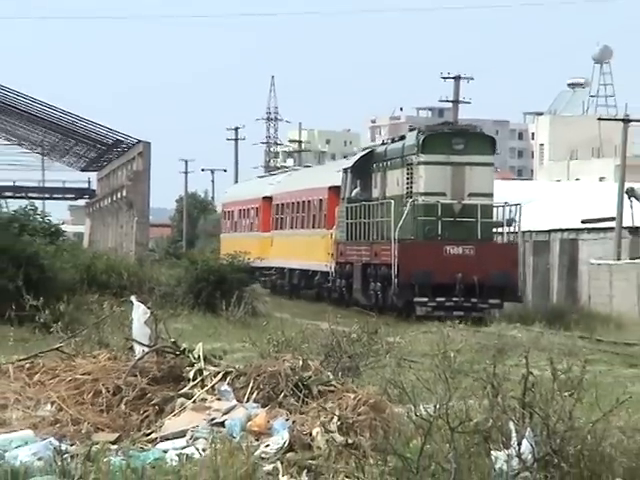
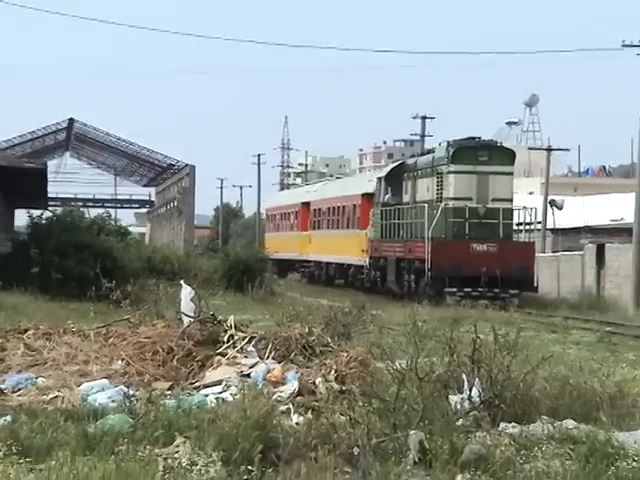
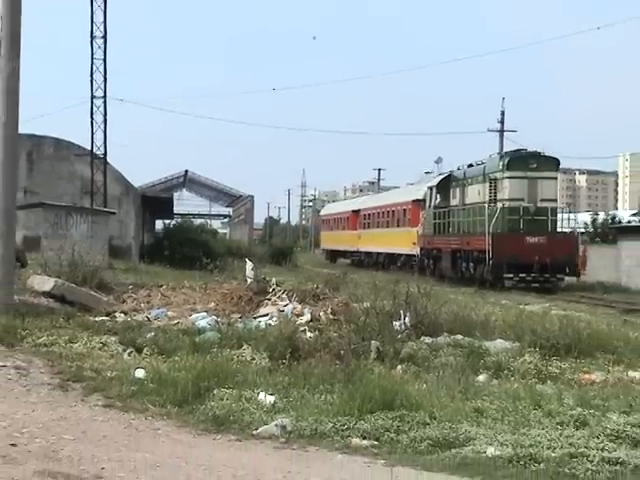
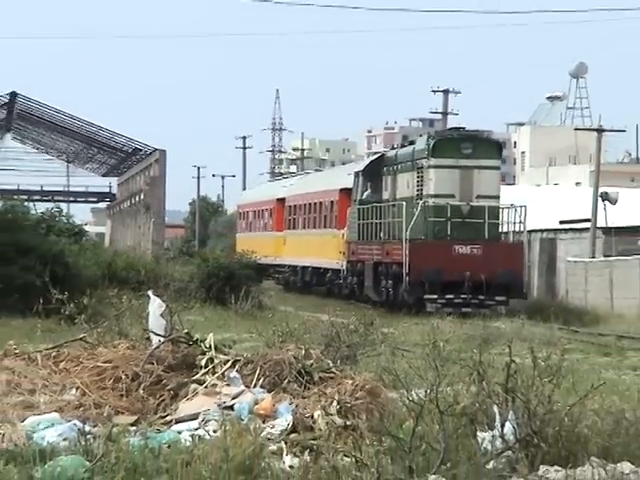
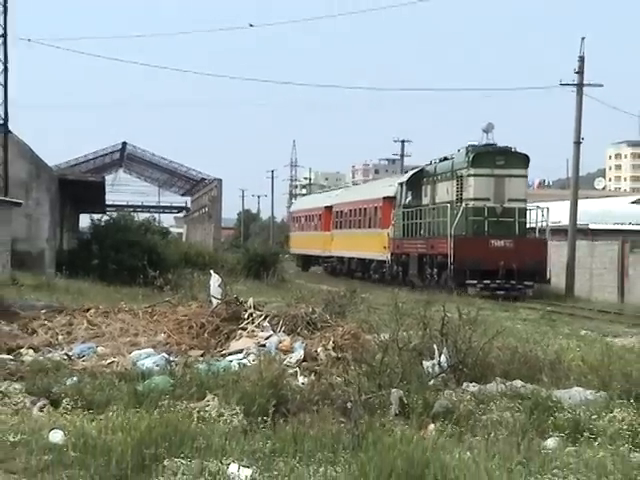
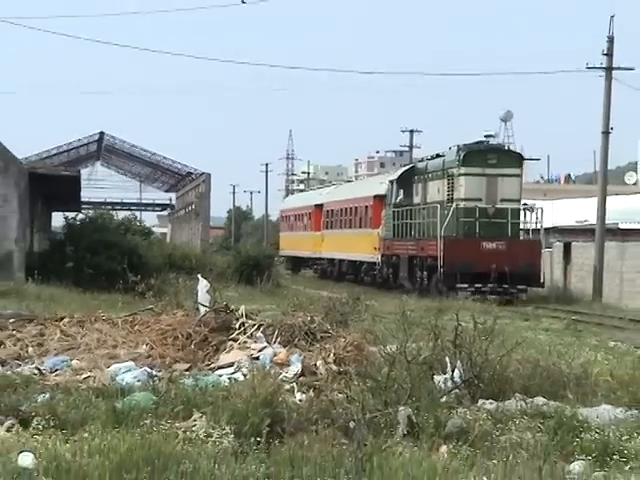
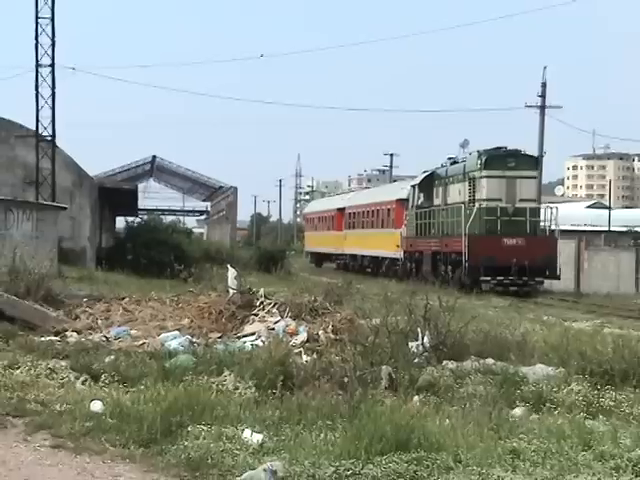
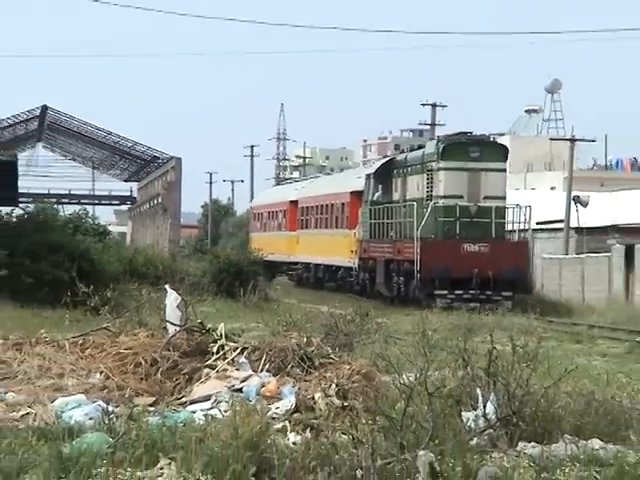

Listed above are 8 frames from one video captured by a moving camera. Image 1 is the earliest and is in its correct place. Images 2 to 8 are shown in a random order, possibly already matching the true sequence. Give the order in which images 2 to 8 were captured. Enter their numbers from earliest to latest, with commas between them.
4, 8, 2, 6, 5, 7, 3
